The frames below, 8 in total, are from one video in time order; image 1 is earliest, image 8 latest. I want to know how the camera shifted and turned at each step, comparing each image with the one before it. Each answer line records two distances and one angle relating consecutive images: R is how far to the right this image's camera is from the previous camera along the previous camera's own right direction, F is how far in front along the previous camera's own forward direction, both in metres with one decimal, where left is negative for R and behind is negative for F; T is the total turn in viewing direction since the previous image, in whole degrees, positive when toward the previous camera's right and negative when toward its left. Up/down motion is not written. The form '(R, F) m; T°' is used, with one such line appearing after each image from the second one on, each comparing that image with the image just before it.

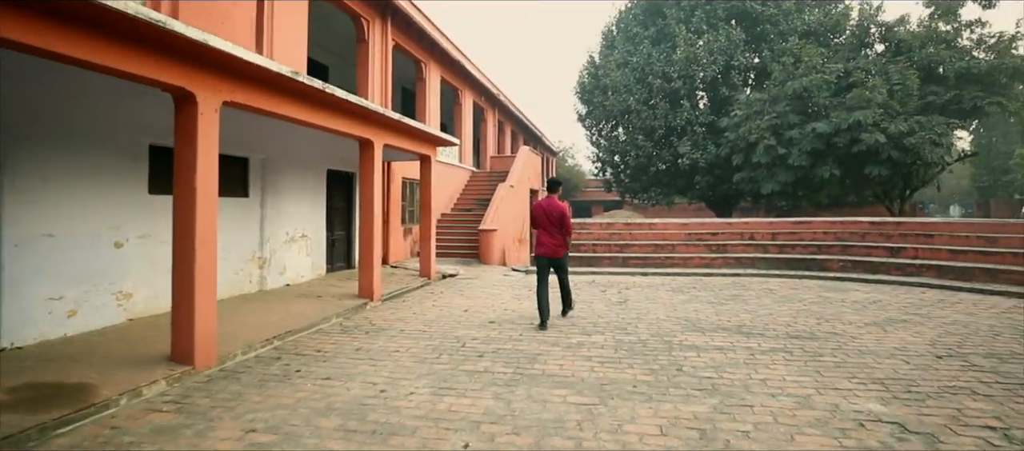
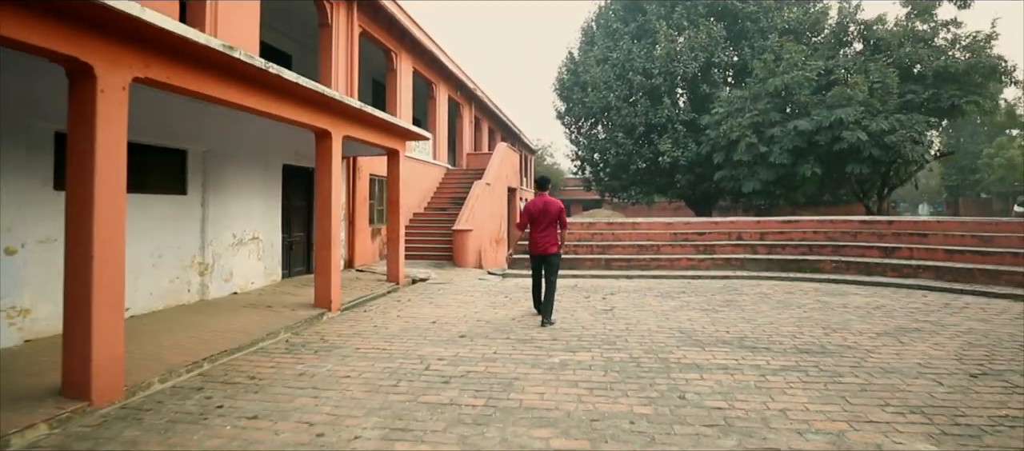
(+0.1, +0.7) m; +2°
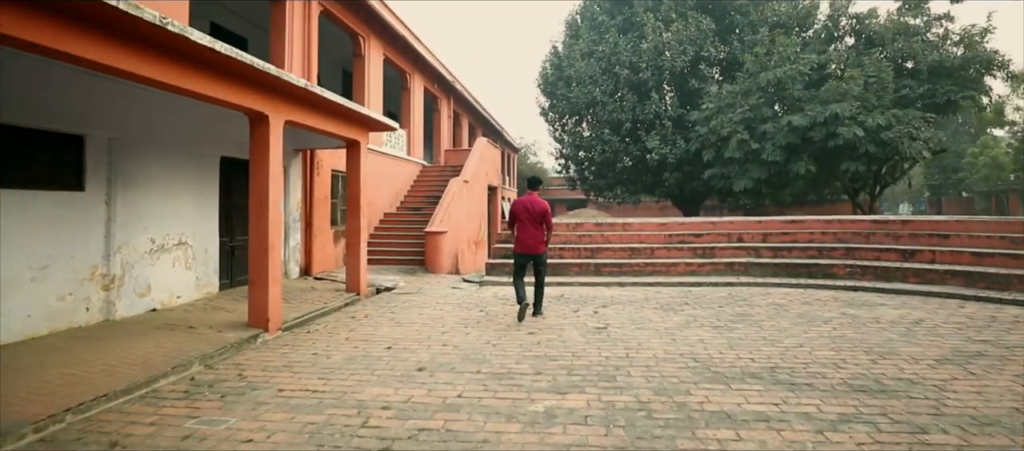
(+0.1, +1.1) m; +2°
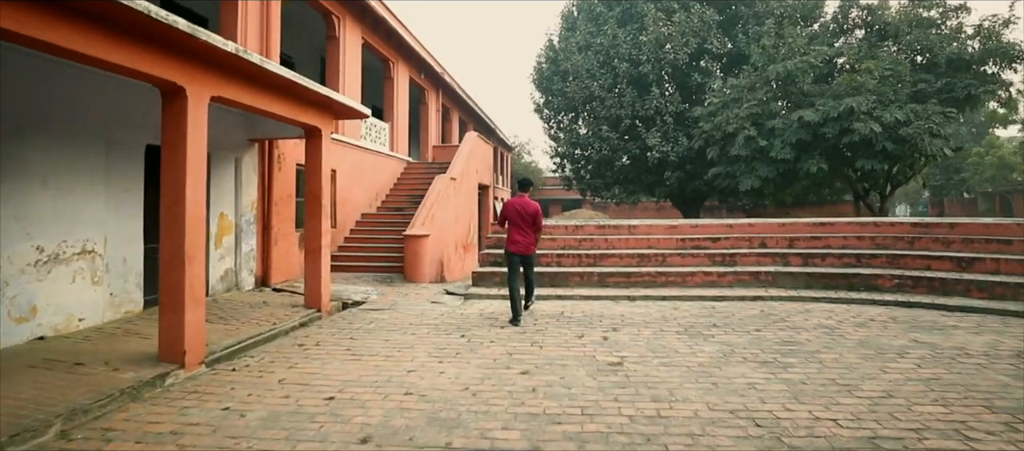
(+0.1, +1.3) m; +1°
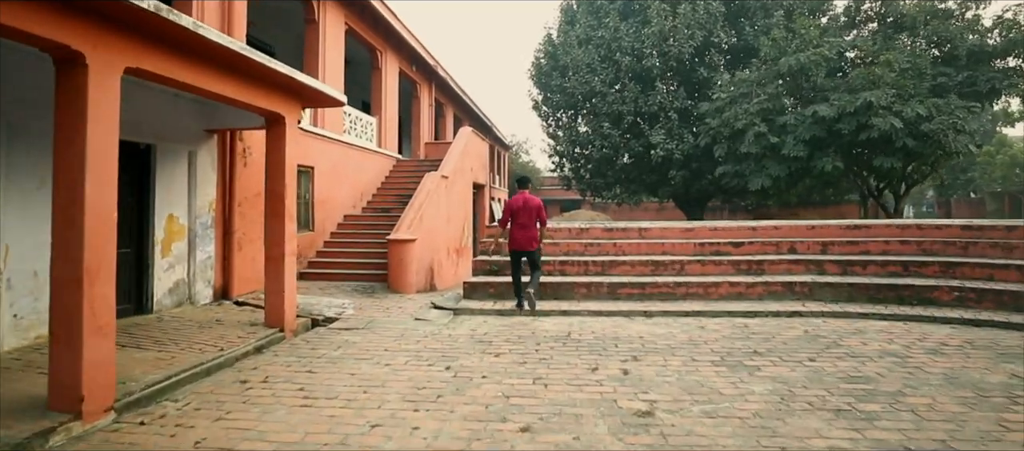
(0.0, +1.0) m; 0°
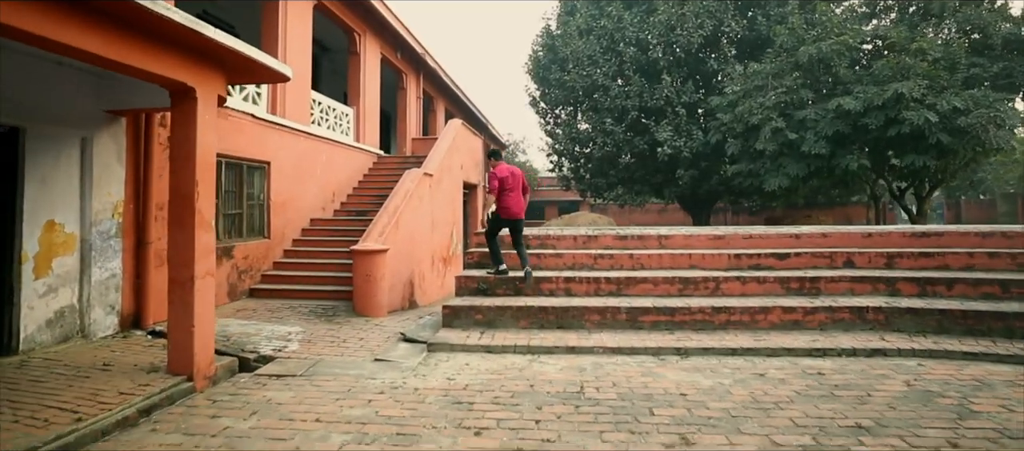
(+0.1, +1.5) m; 0°
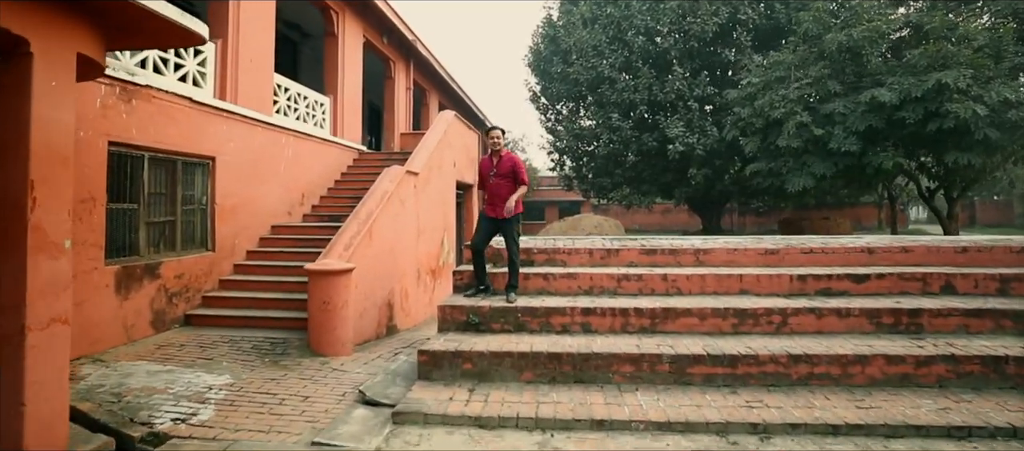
(0.0, +1.5) m; 0°
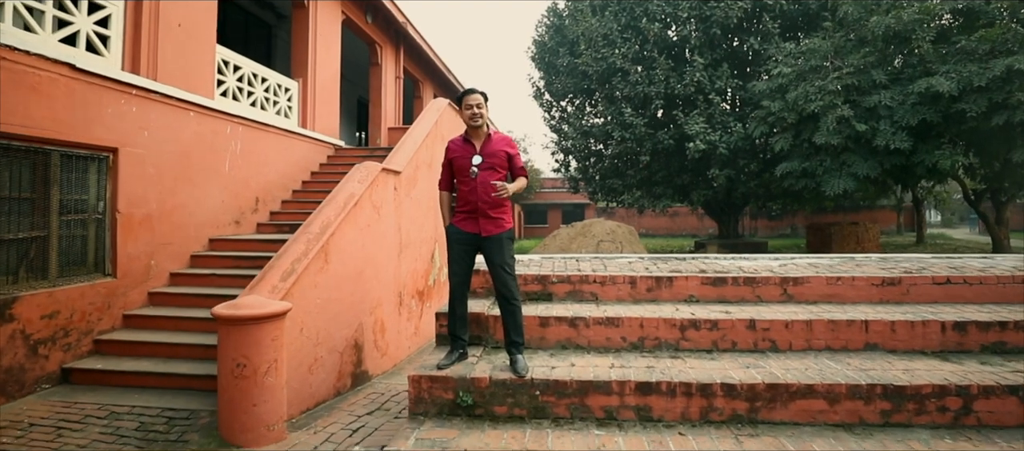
(-0.1, +1.8) m; 0°
